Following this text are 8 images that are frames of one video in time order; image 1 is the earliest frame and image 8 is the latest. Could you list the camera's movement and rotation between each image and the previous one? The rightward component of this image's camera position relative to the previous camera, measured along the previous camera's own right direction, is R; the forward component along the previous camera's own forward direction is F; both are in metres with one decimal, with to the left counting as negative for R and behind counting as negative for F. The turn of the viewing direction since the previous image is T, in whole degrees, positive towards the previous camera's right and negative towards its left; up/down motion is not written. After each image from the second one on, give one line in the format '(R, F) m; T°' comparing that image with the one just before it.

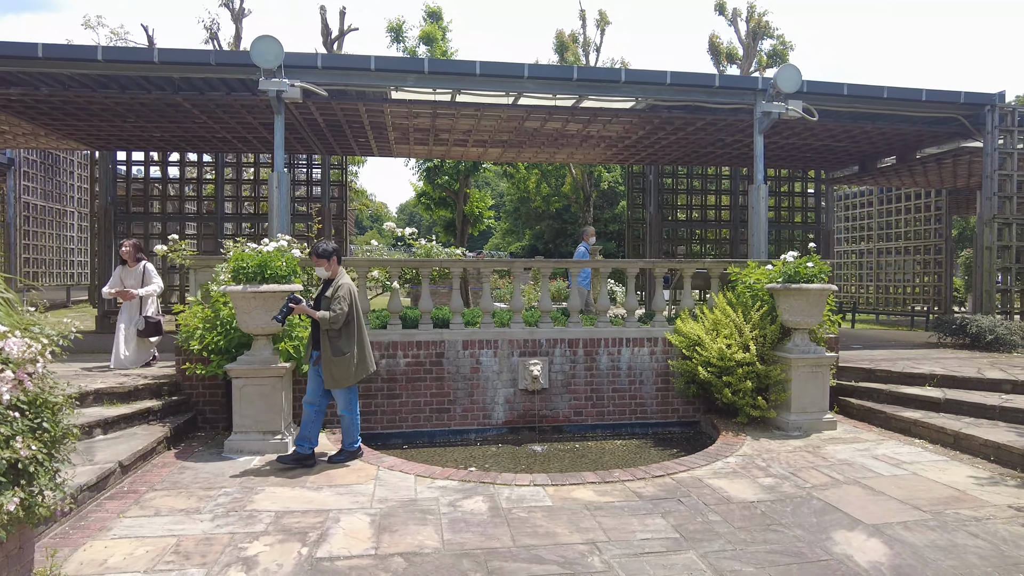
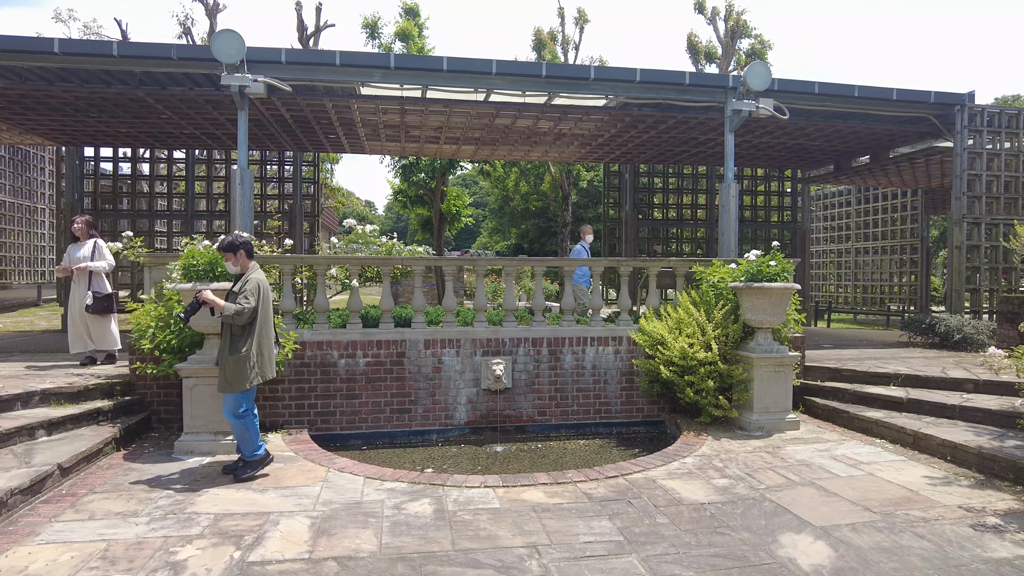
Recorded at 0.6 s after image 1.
(+0.3, +0.1) m; +1°
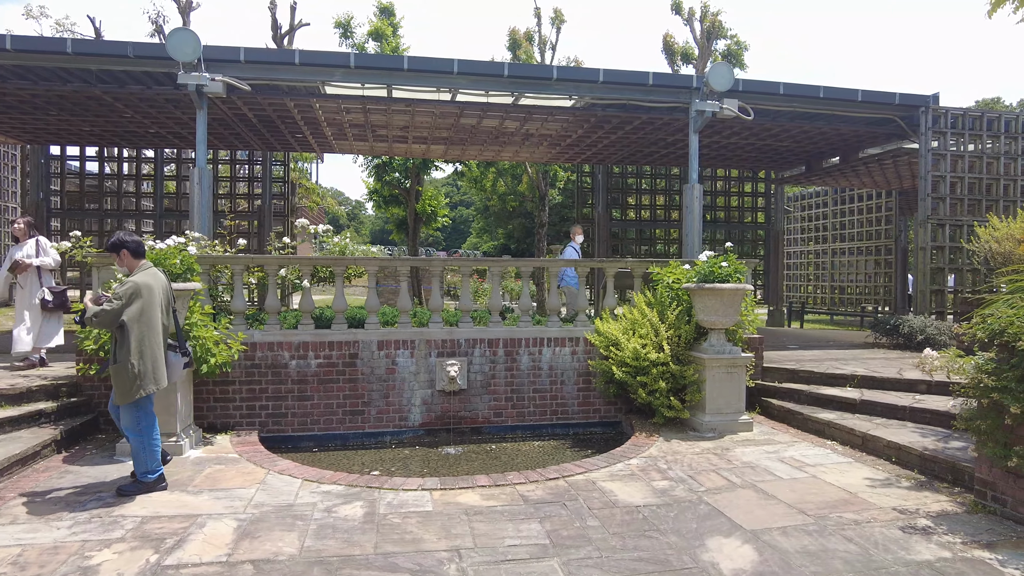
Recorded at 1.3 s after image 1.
(+0.3, 0.0) m; 0°
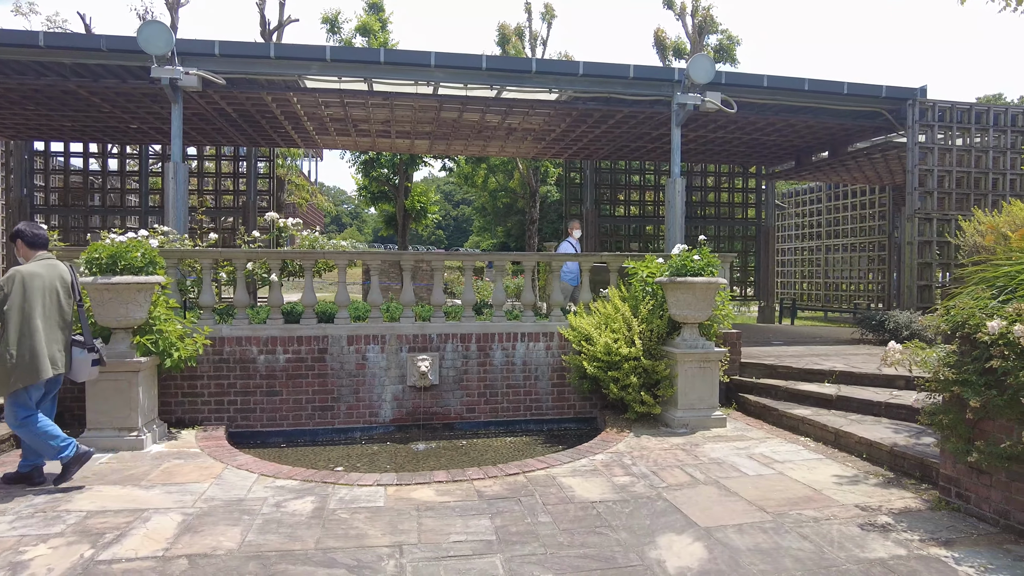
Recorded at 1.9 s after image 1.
(+0.3, +0.1) m; -1°
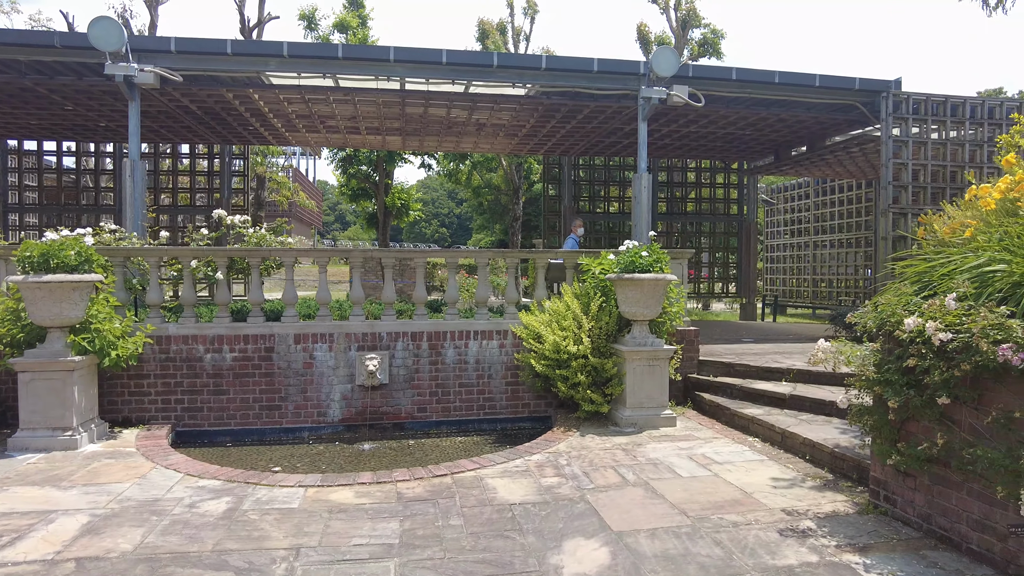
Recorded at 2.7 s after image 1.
(+0.5, +0.1) m; -1°
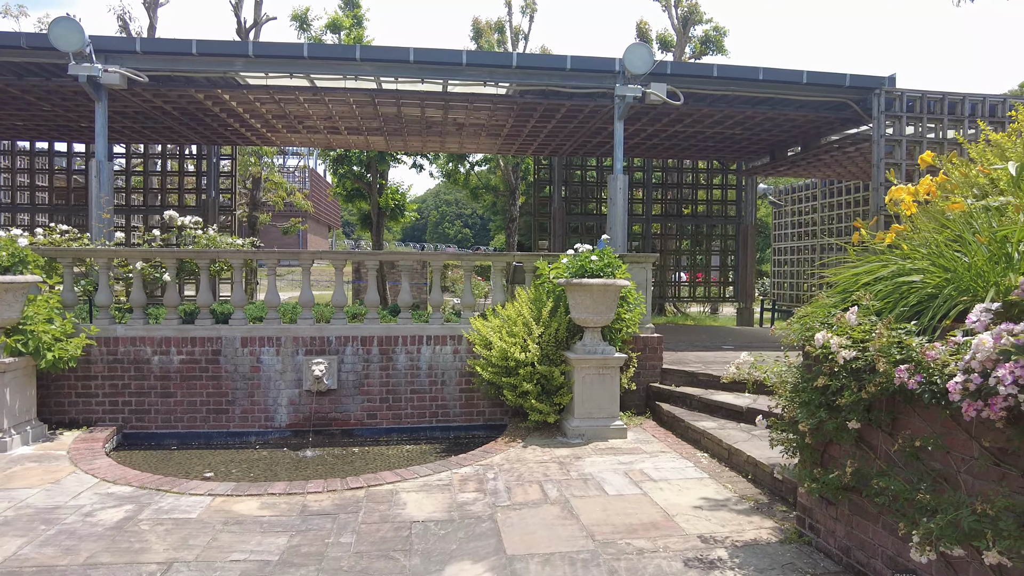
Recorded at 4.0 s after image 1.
(+0.7, +0.2) m; -3°
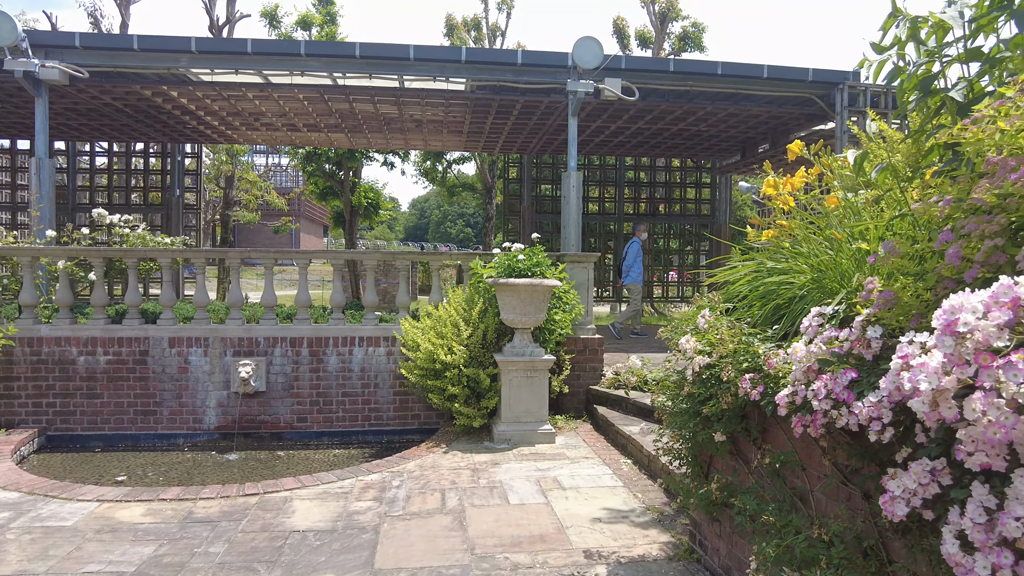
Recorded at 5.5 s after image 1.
(+0.6, +0.2) m; -1°
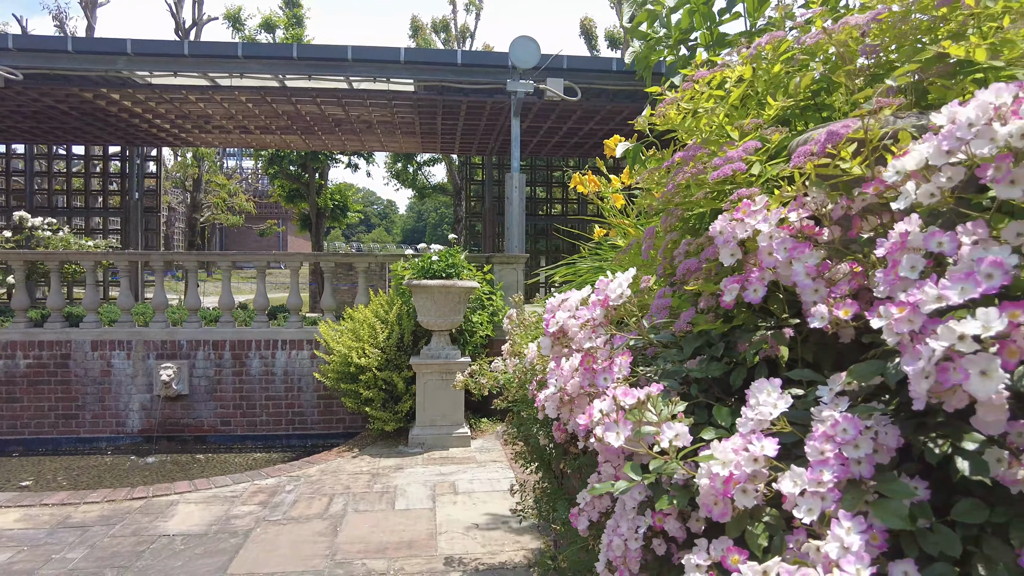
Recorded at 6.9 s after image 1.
(+0.7, +0.1) m; -1°
